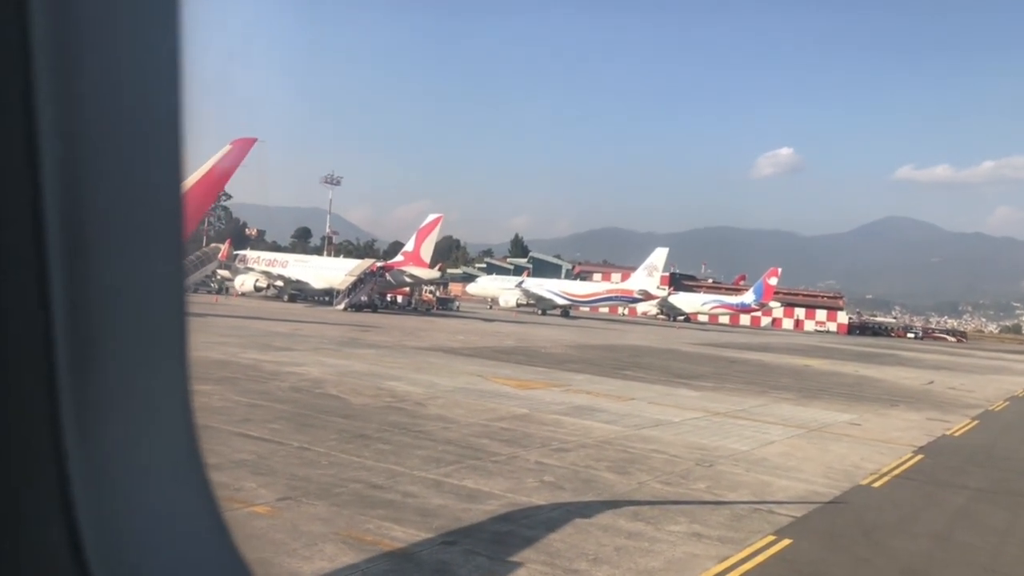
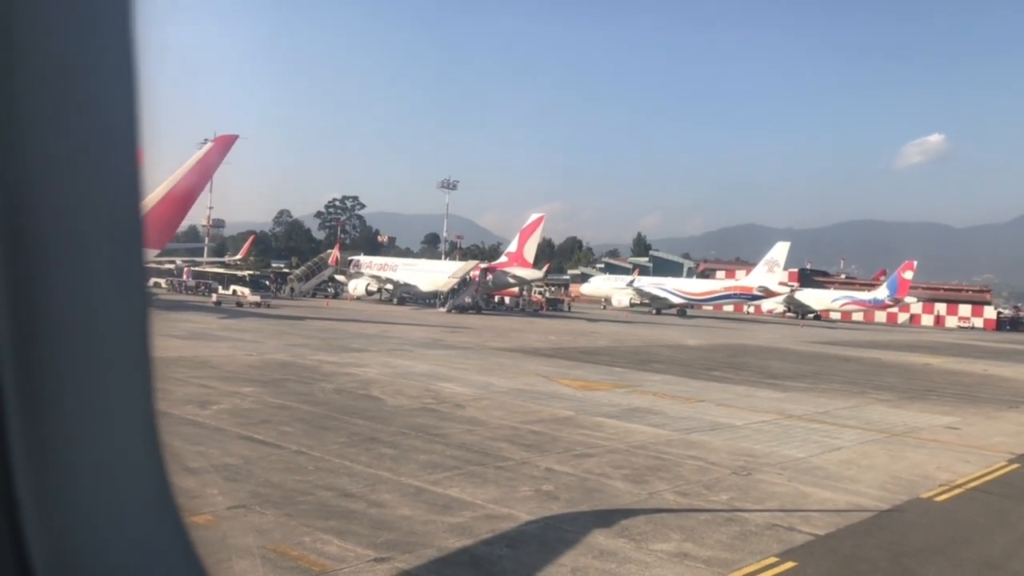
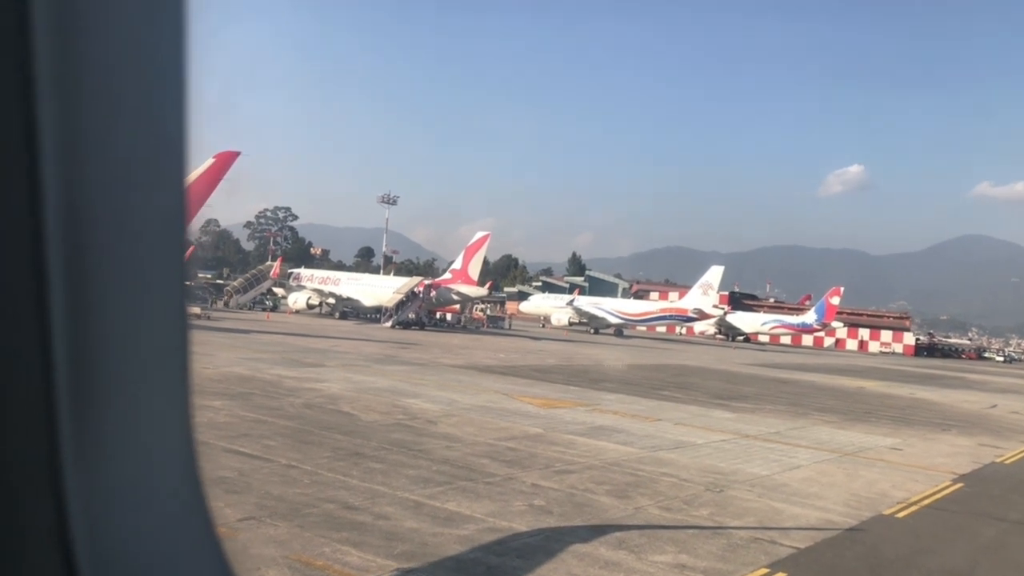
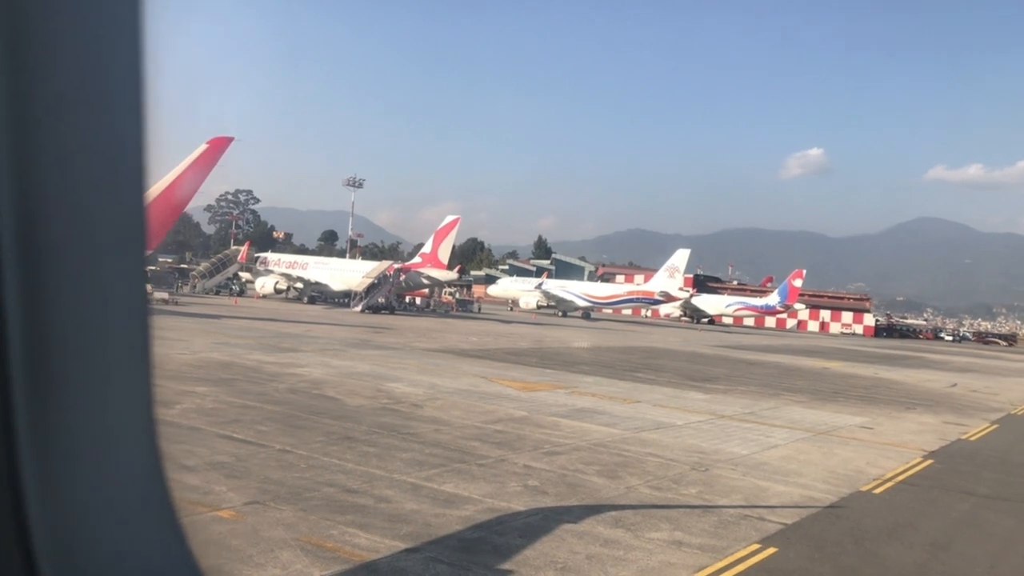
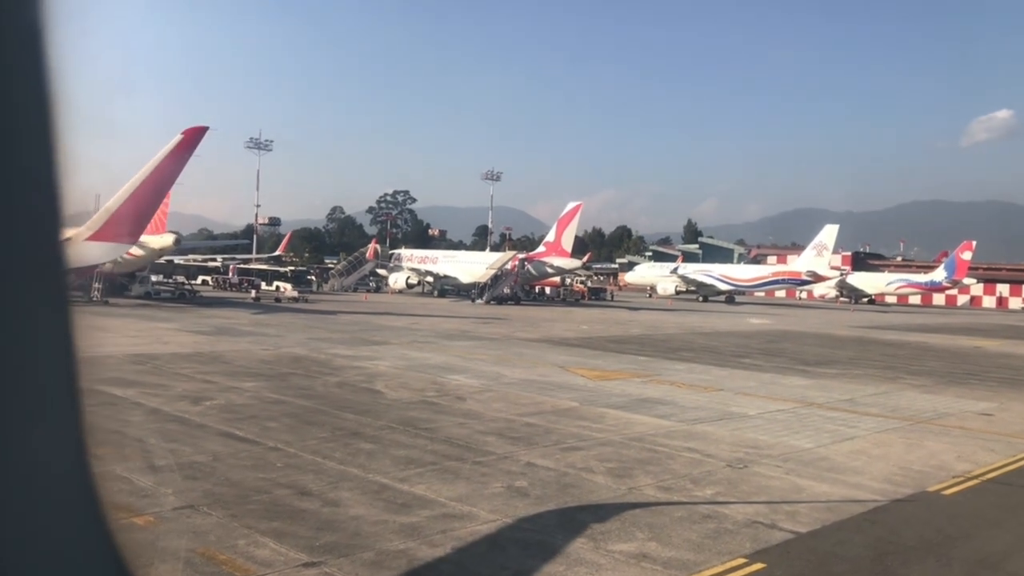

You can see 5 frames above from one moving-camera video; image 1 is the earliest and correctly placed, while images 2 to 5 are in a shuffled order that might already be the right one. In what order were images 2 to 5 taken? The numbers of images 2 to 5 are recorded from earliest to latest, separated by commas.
4, 3, 2, 5
